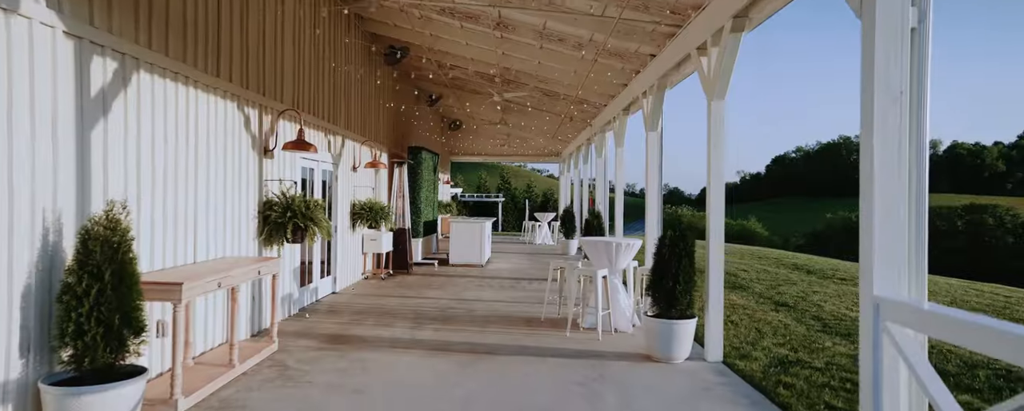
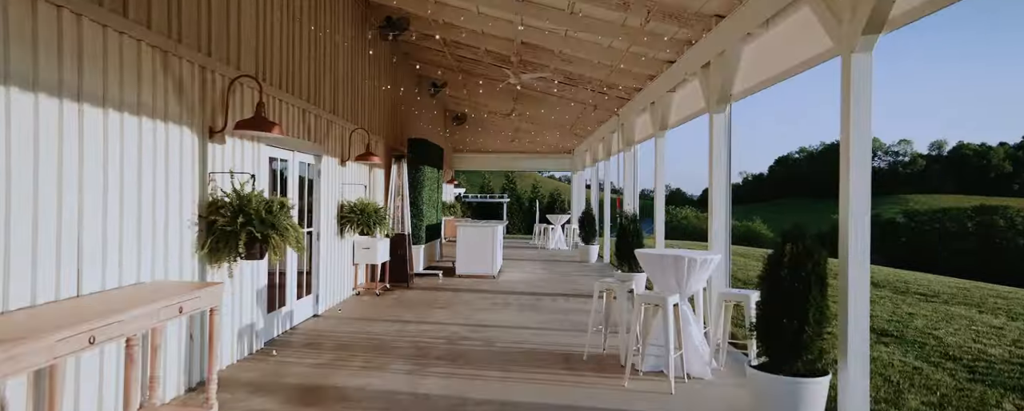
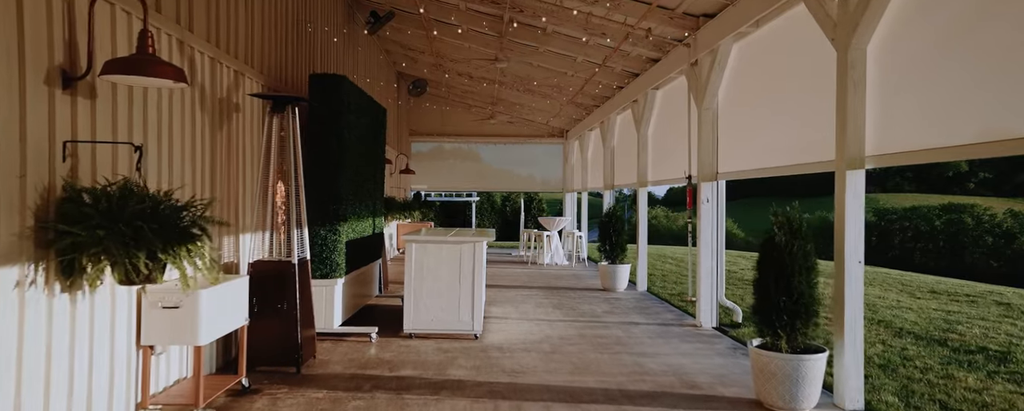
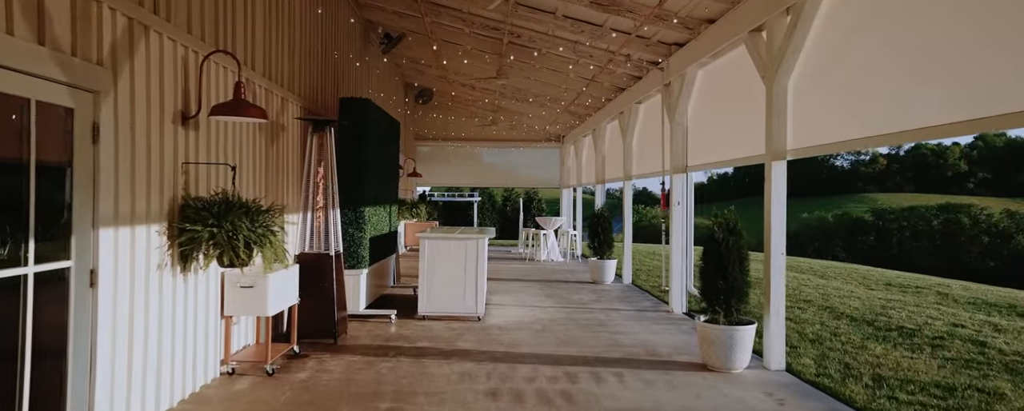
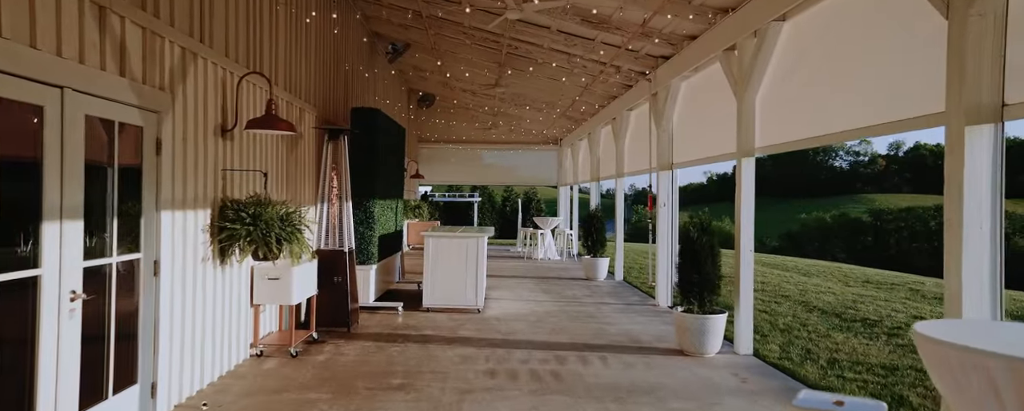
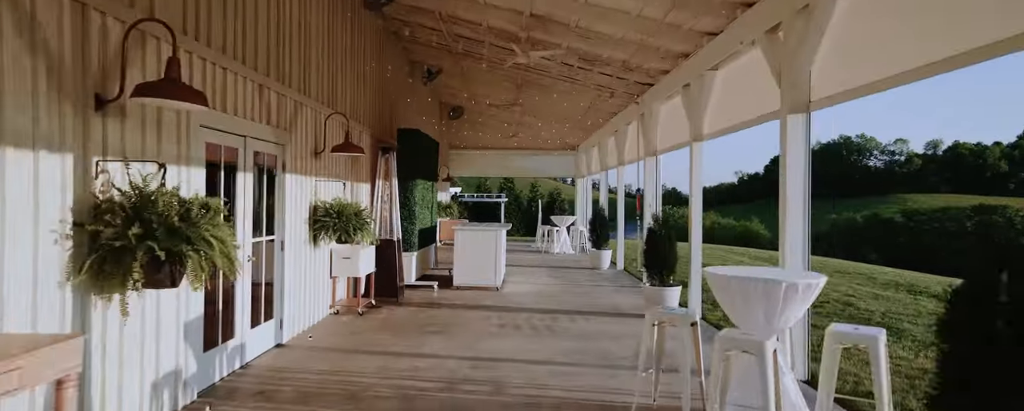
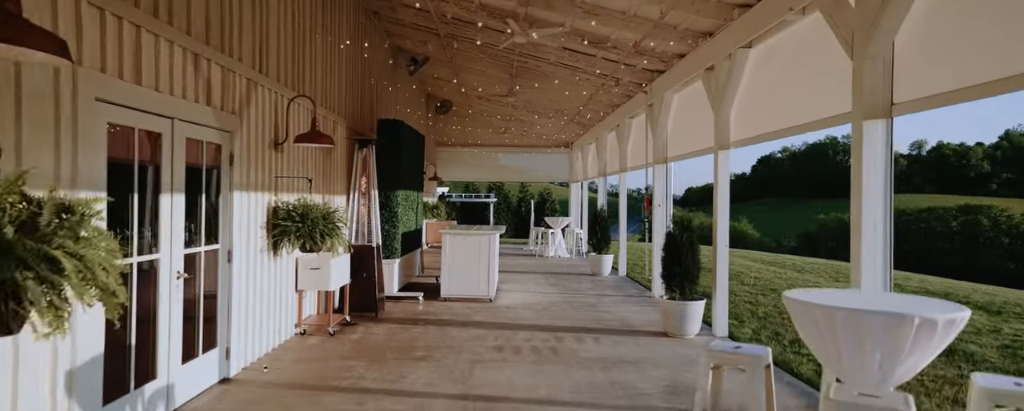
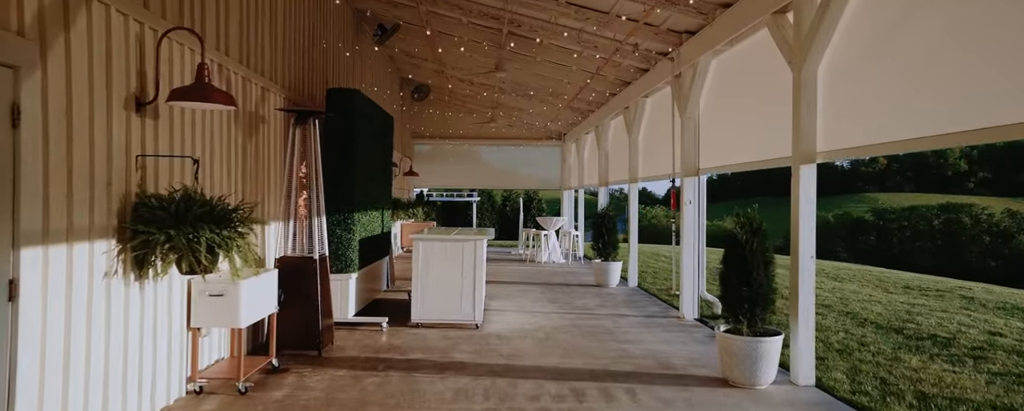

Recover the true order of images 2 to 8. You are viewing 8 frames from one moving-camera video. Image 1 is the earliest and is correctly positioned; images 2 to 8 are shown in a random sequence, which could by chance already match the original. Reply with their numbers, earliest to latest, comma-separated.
2, 6, 7, 5, 4, 8, 3
